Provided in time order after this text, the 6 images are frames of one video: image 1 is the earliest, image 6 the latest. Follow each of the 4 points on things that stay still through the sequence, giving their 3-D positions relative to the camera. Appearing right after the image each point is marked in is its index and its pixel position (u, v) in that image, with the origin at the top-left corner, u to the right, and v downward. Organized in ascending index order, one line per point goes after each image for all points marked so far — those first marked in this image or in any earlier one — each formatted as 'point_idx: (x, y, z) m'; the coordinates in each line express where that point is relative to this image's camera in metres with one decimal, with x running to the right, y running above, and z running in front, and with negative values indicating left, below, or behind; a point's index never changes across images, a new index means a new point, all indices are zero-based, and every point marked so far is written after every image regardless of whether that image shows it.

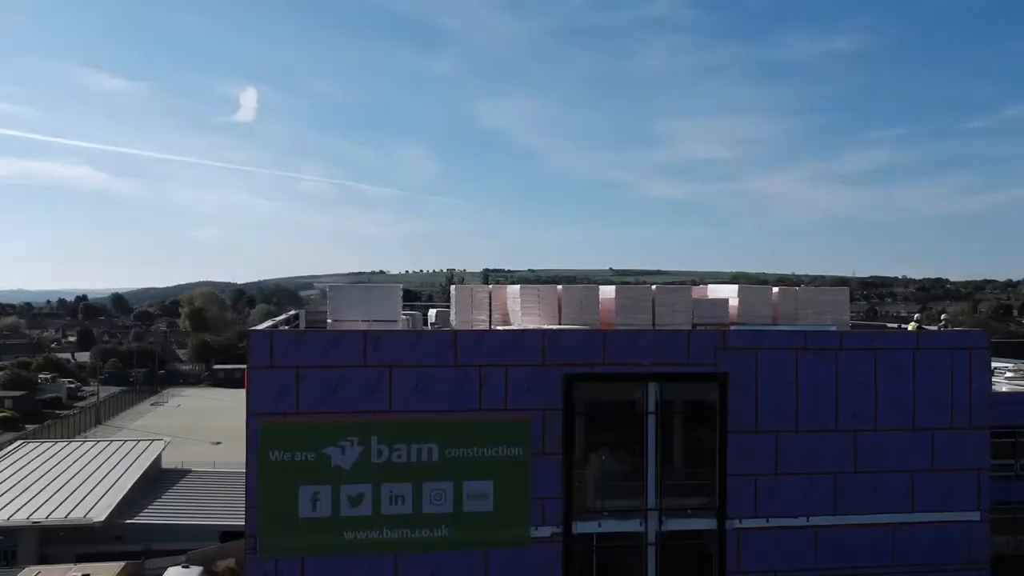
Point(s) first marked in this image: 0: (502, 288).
0: (-0.2, 0.0, +14.9) m
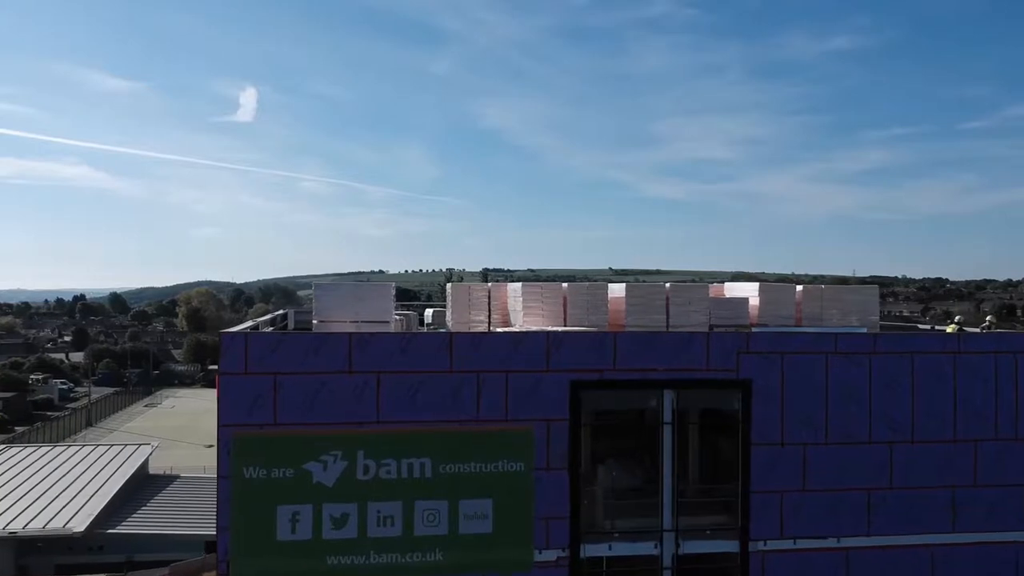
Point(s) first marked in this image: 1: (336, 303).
0: (-0.2, 0.0, +13.7) m
1: (-3.2, -0.3, +13.5) m
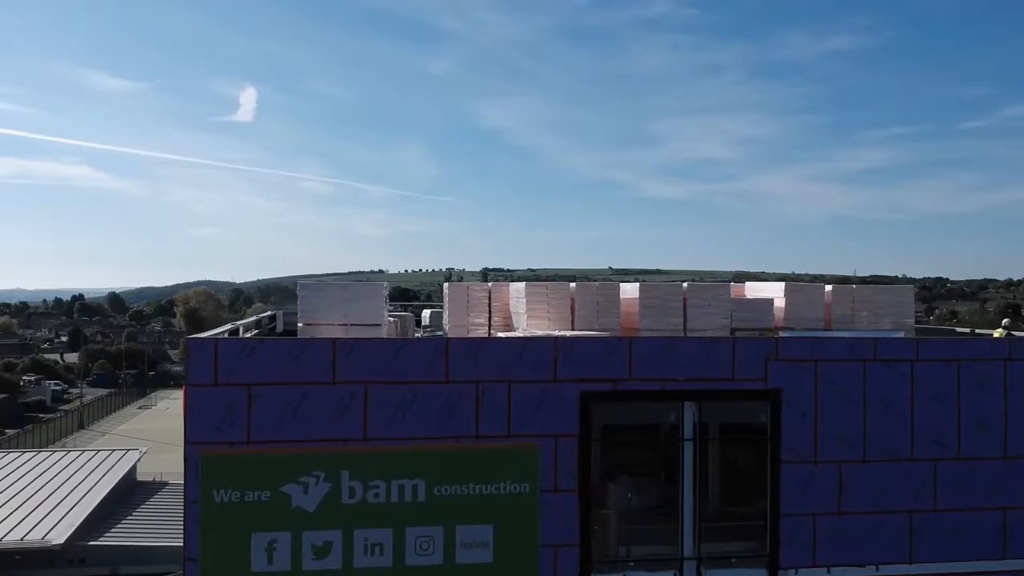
0: (-0.1, 0.0, +12.7) m
1: (-3.1, -0.3, +12.4) m
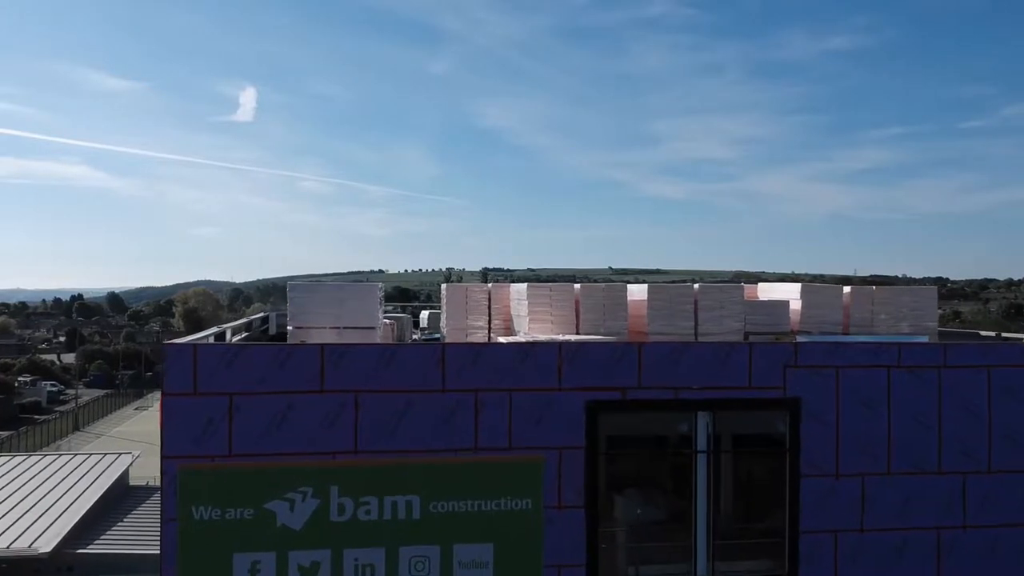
0: (-0.1, 0.0, +12.0) m
1: (-3.1, -0.3, +11.8) m
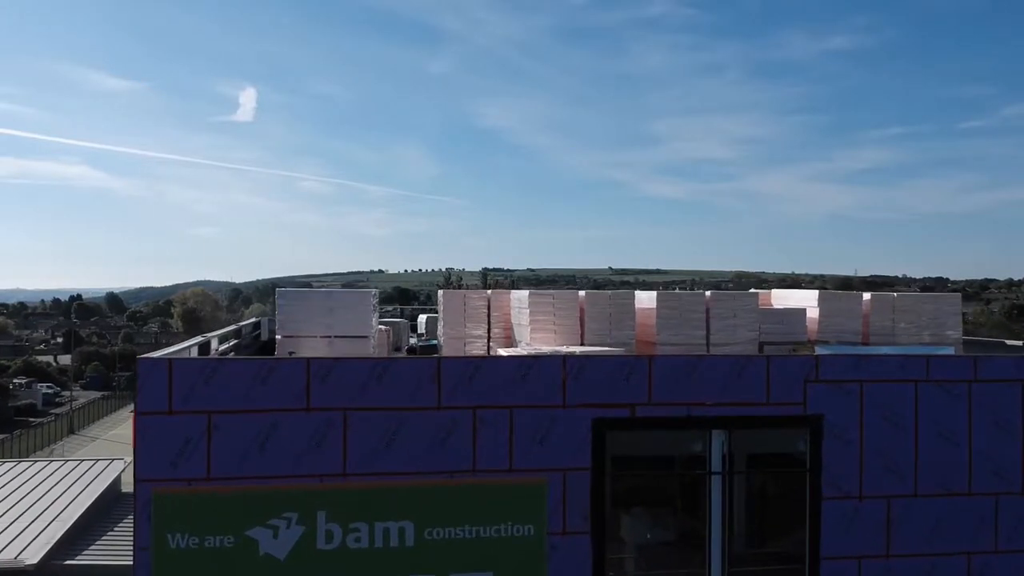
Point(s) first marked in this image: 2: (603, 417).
0: (-0.1, -0.1, +11.4) m
1: (-3.1, -0.4, +11.2) m
2: (+1.0, -1.4, +8.1) m
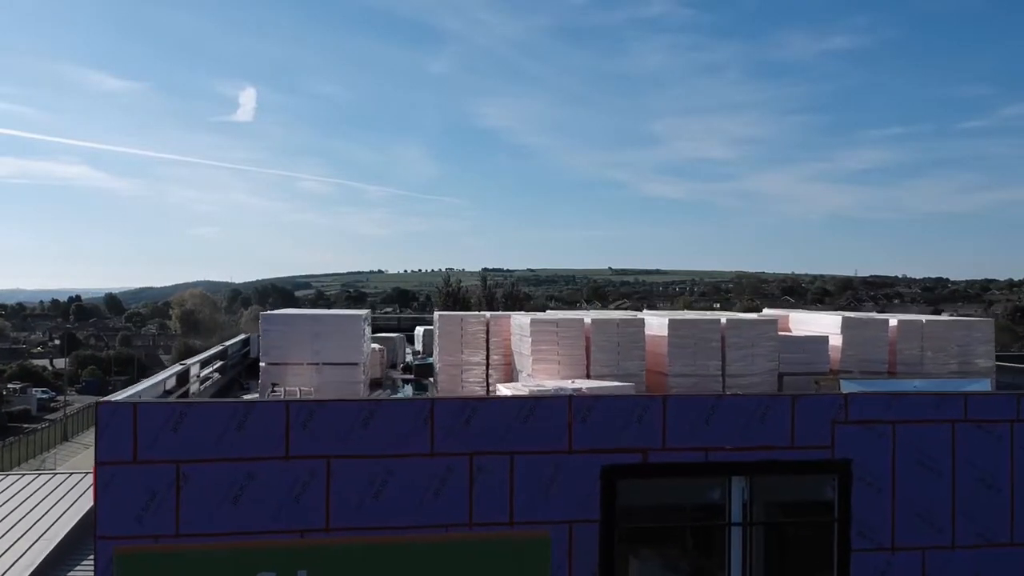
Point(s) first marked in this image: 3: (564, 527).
0: (-0.1, -0.4, +10.7) m
1: (-3.1, -0.7, +10.5) m
2: (+1.0, -1.7, +7.4) m
3: (+0.5, -2.3, +7.3) m
